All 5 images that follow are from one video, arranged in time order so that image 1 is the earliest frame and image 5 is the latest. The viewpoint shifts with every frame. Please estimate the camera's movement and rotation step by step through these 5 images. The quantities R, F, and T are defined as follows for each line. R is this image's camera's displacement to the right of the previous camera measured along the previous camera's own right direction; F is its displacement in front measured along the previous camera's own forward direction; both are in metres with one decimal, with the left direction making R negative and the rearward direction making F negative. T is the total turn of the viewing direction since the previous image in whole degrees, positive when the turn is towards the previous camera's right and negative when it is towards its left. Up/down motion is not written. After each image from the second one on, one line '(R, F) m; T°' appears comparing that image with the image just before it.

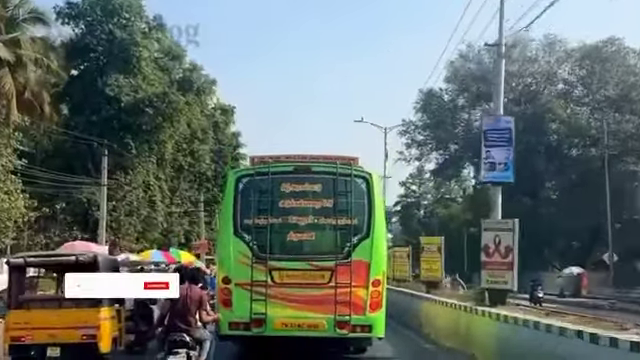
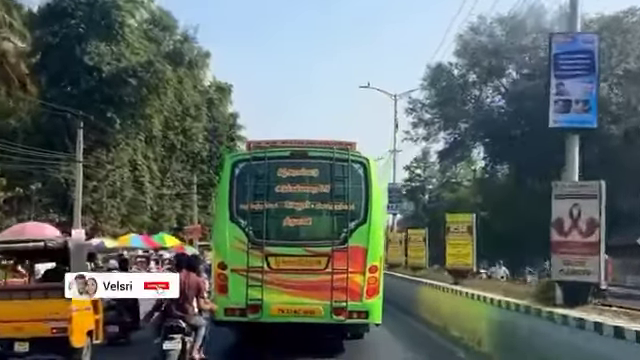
(+0.1, +0.1) m; 0°
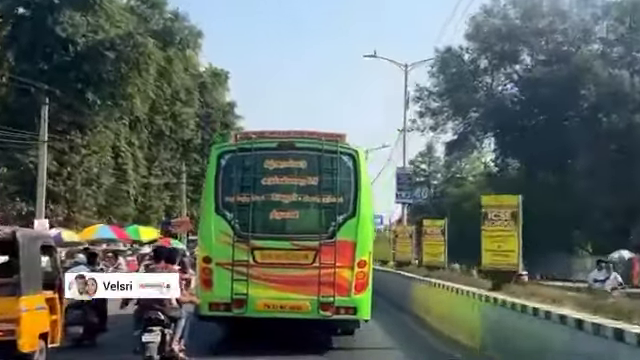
(+0.2, +0.4) m; 0°
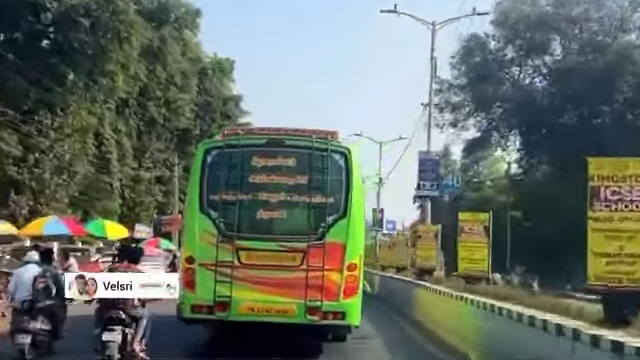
(+0.3, +0.7) m; -1°
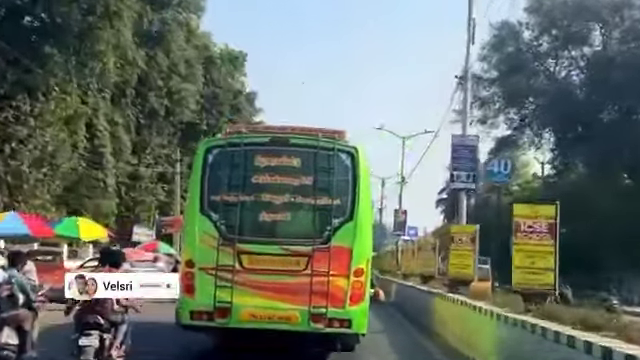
(+0.2, +0.7) m; -1°
